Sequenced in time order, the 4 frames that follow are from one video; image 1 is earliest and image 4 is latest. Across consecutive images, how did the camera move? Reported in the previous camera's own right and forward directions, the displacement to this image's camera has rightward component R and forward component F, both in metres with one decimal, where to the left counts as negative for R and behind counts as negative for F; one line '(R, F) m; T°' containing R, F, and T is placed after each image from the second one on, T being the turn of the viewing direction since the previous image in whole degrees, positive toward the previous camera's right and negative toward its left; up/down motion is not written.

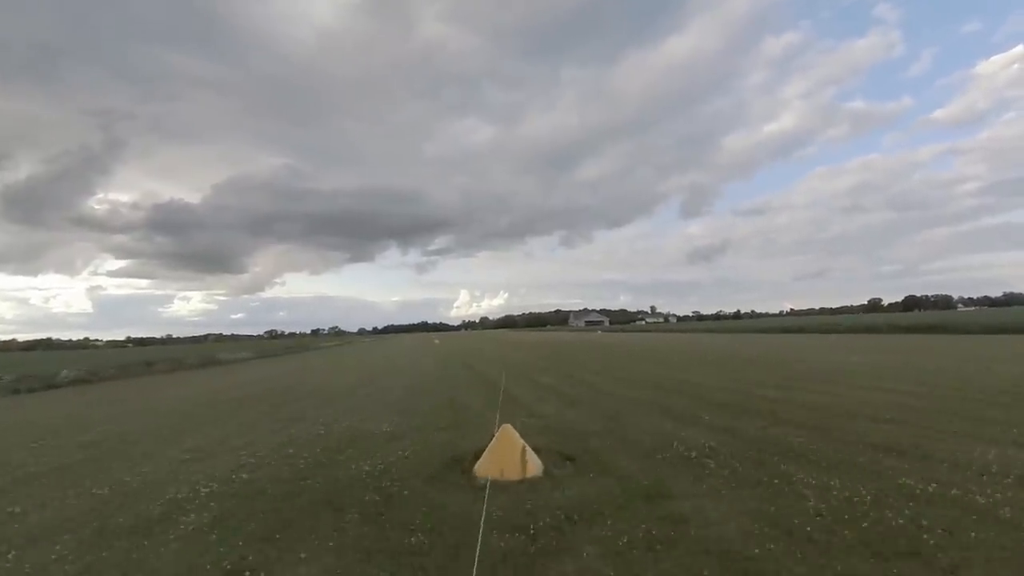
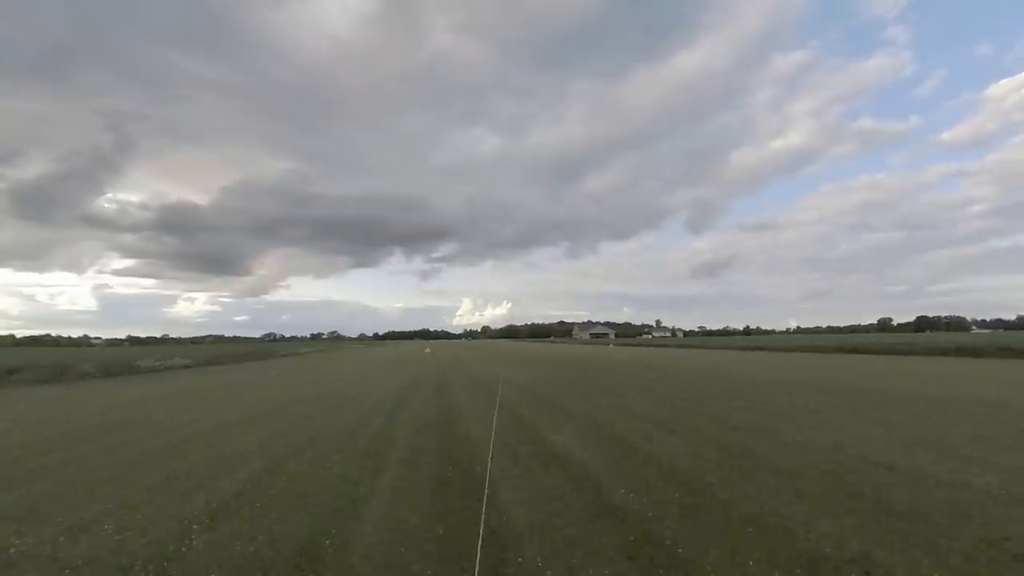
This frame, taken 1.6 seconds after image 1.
(0.0, +2.4) m; 0°
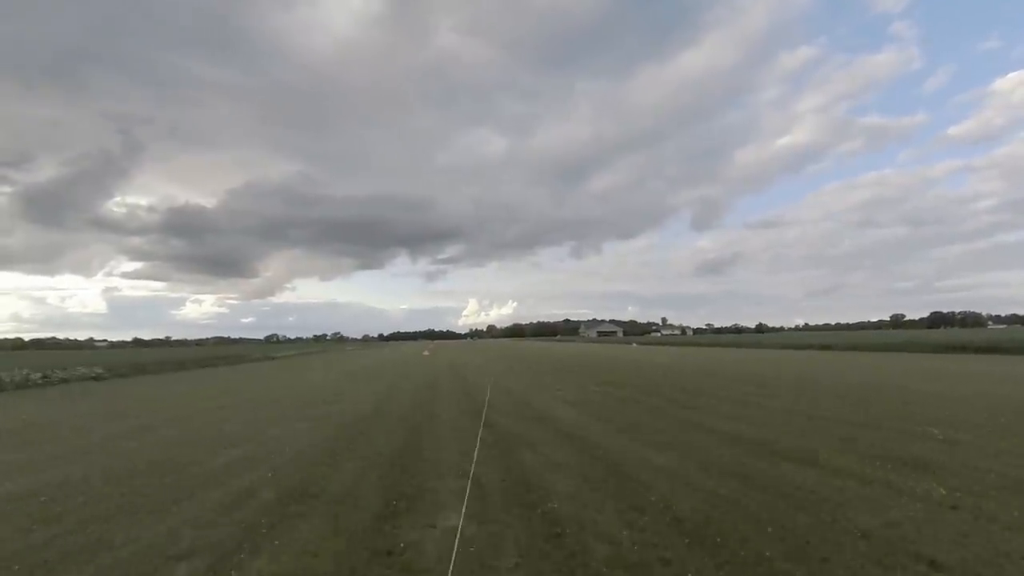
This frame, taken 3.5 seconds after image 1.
(-0.2, +1.3) m; -1°
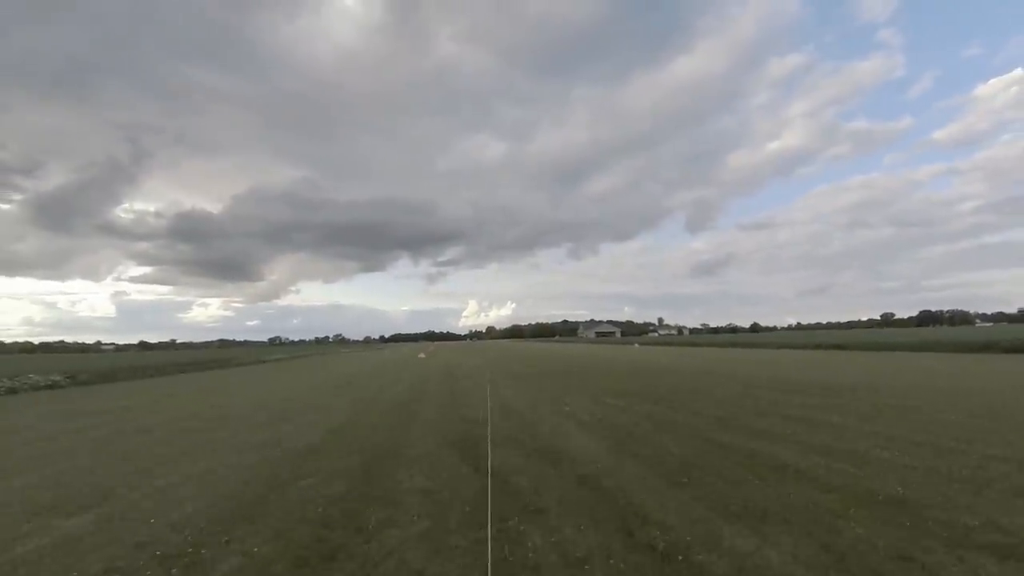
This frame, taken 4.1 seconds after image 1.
(+0.2, -3.0) m; 0°
